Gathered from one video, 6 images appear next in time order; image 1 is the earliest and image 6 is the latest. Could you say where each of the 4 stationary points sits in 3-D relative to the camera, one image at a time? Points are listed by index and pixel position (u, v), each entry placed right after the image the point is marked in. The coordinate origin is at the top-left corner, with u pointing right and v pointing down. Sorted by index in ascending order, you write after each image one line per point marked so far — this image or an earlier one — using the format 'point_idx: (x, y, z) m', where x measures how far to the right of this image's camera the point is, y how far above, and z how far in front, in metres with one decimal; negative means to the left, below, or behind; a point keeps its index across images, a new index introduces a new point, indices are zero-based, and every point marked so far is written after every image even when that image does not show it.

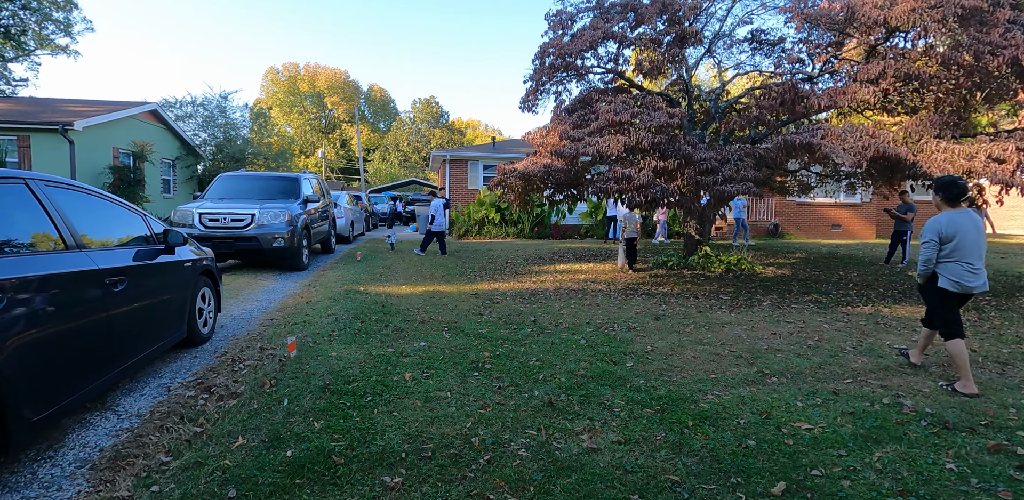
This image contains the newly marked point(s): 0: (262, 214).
0: (-4.2, +0.6, +8.7) m
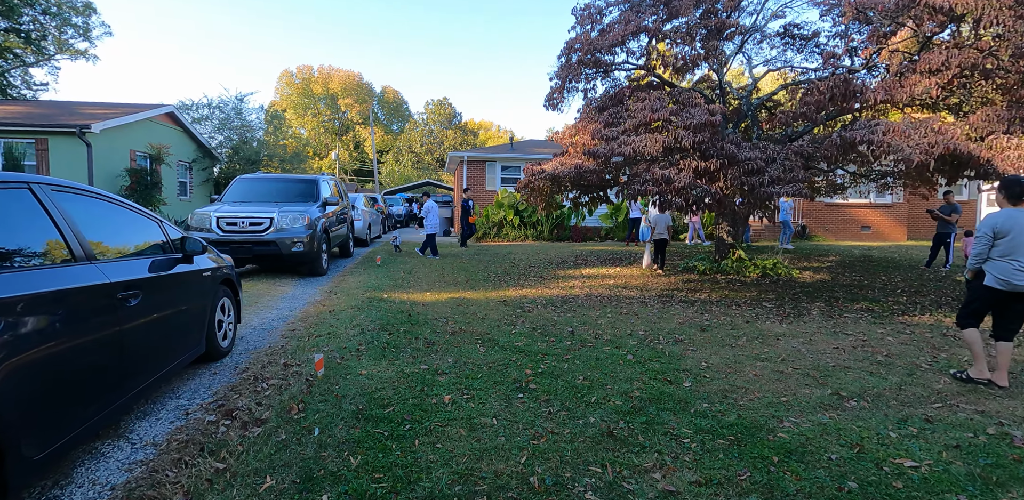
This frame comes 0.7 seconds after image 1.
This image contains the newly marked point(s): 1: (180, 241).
0: (-3.8, +0.5, +8.4) m
1: (-2.7, +0.1, +4.2) m
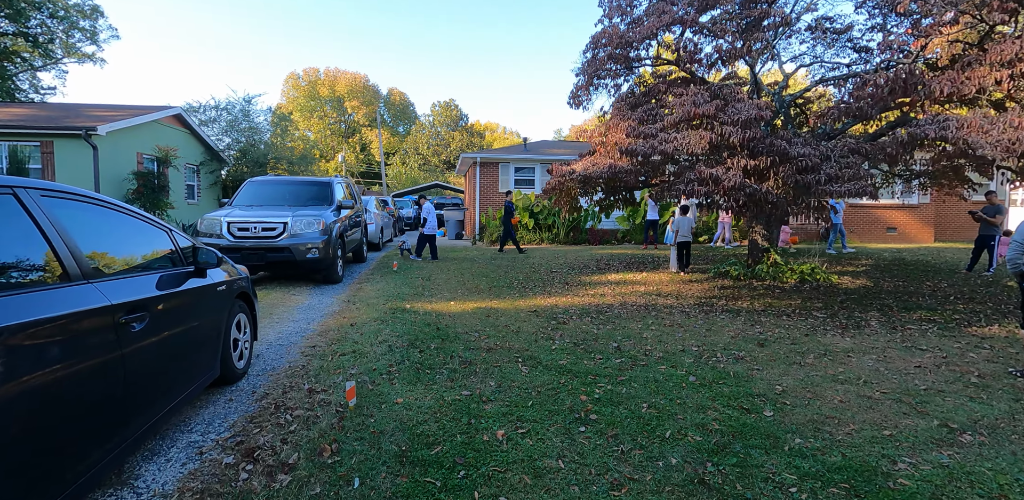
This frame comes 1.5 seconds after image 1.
0: (-3.4, +0.4, +8.0) m
1: (-2.3, 0.0, +3.7) m
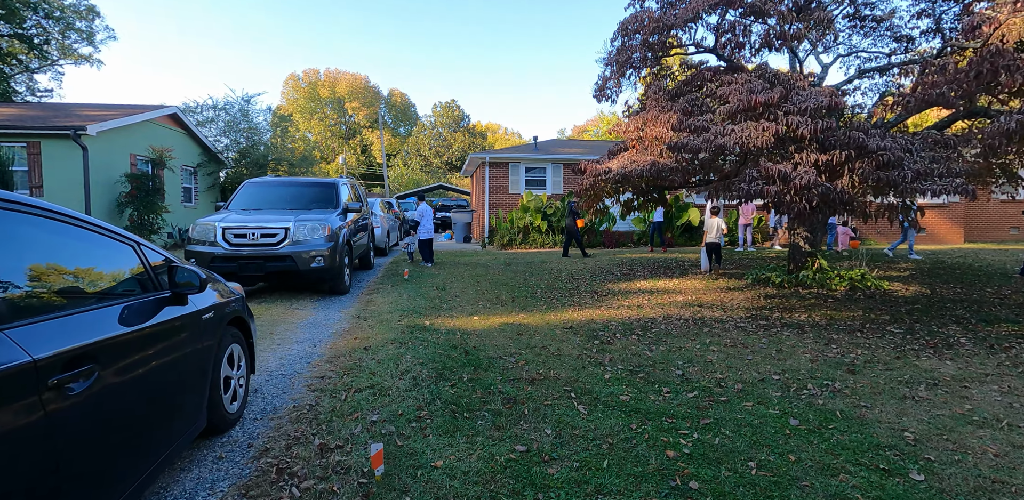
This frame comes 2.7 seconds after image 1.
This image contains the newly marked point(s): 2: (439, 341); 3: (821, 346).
0: (-3.0, +0.3, +7.2) m
1: (-2.0, -0.1, +2.9) m
2: (-0.7, -0.9, +5.1) m
3: (+3.1, -1.0, +5.2) m
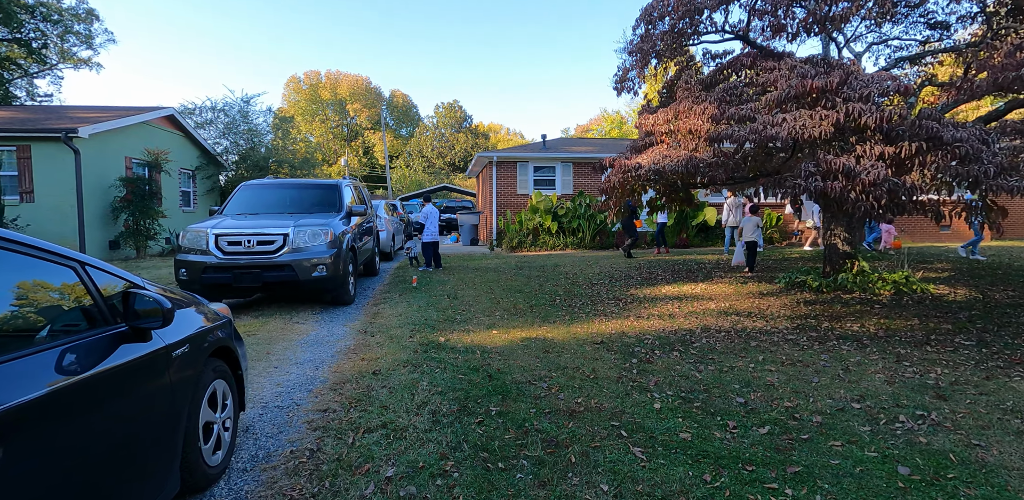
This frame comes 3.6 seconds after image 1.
0: (-2.8, +0.2, +6.6) m
1: (-1.7, -0.2, +2.3) m
2: (-0.5, -1.0, +4.5) m
3: (+3.4, -1.0, +4.6) m
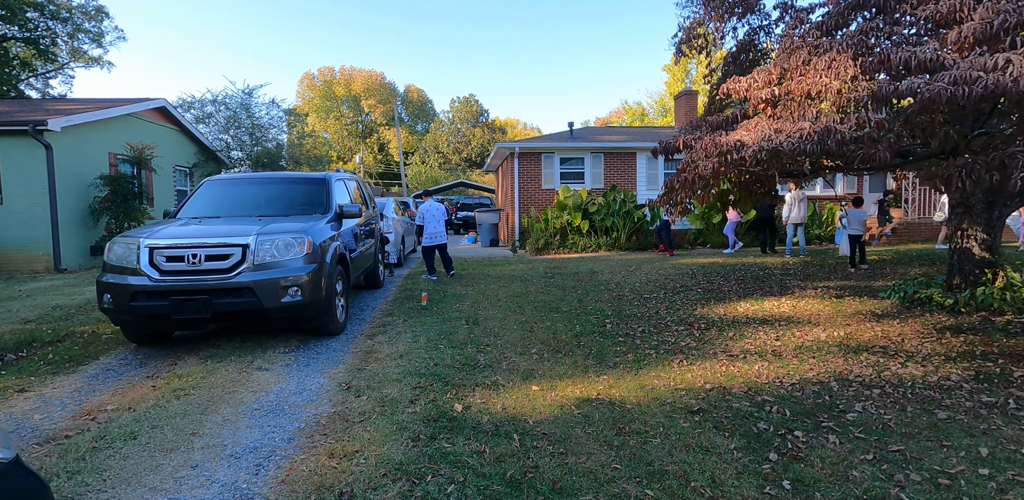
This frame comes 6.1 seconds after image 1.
0: (-2.4, +0.1, +4.9) m
1: (-1.5, -0.4, +0.6) m
2: (-0.1, -1.1, +2.7) m
3: (+3.7, -1.1, +2.7) m
